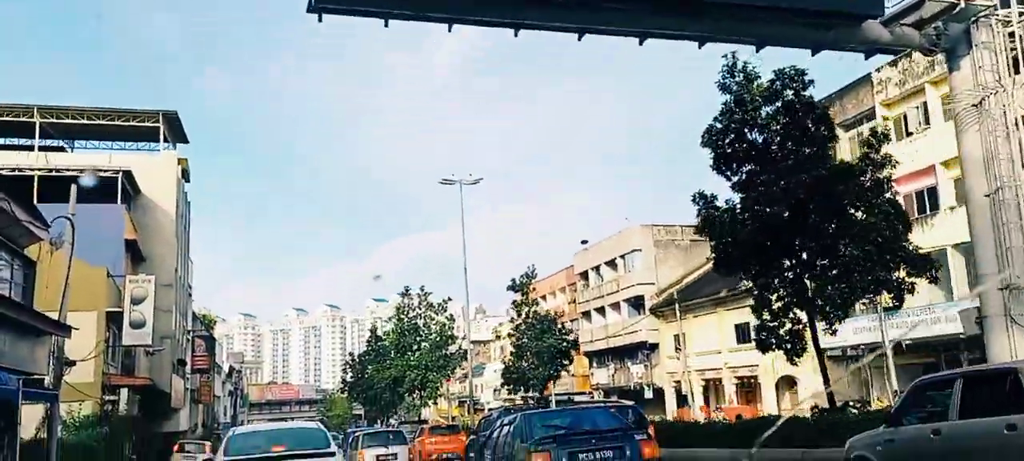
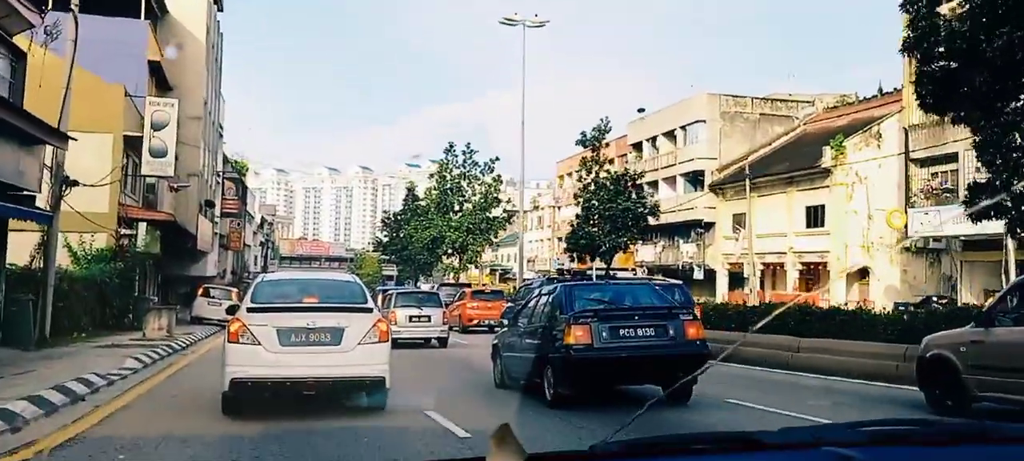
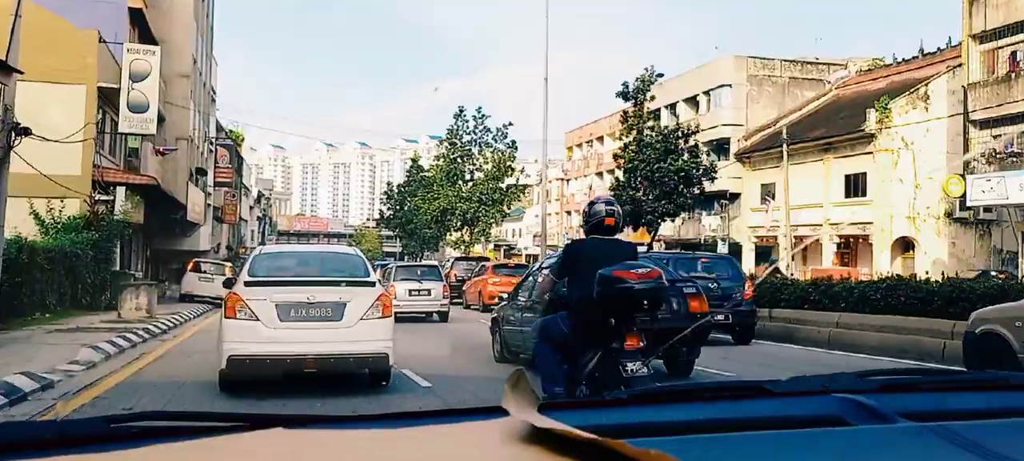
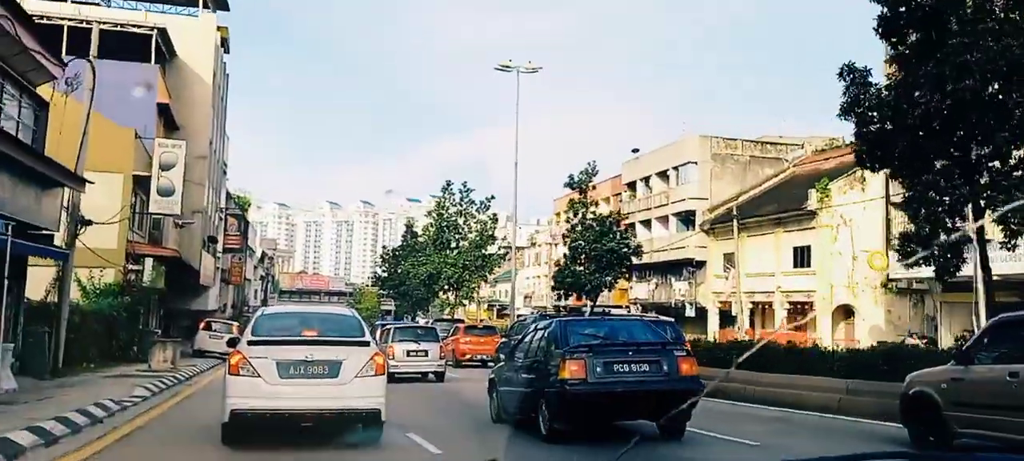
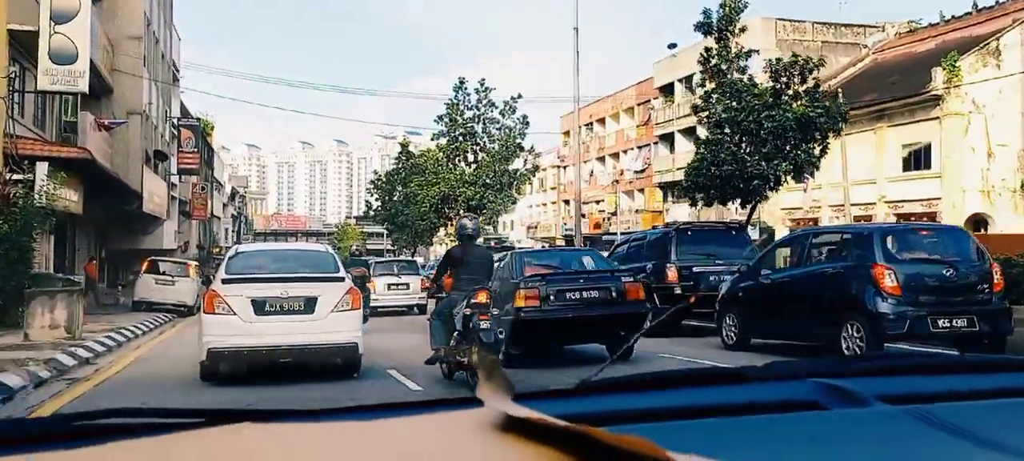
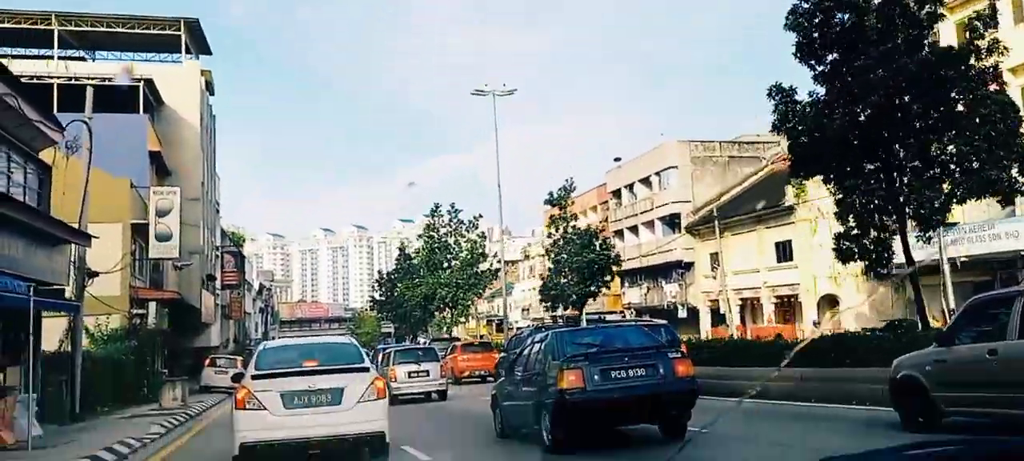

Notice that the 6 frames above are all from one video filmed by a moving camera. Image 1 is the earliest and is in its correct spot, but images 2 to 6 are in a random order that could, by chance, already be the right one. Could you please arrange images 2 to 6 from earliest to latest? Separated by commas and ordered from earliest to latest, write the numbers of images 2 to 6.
6, 4, 2, 3, 5
